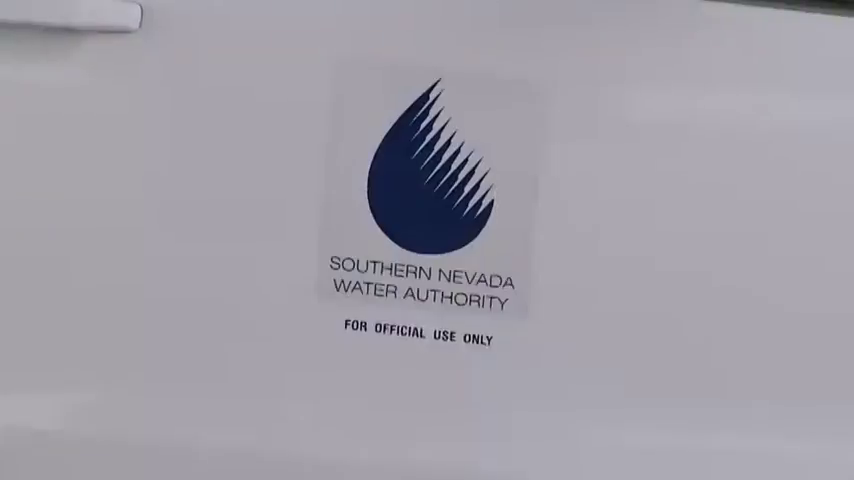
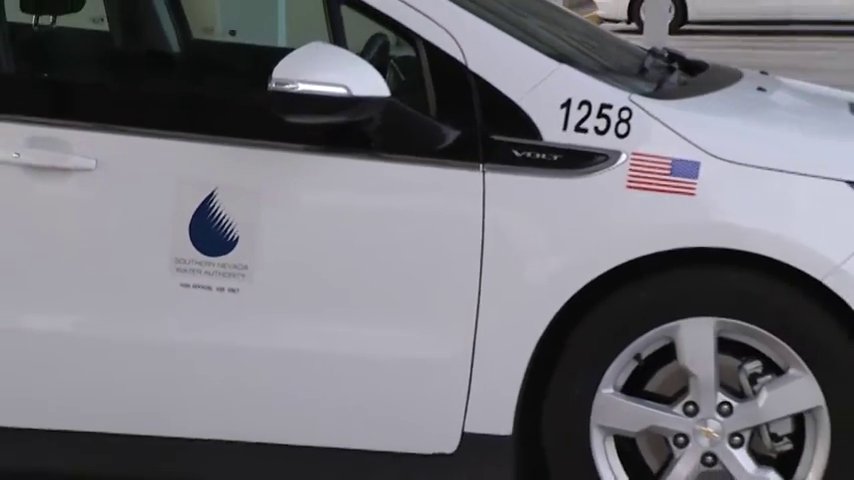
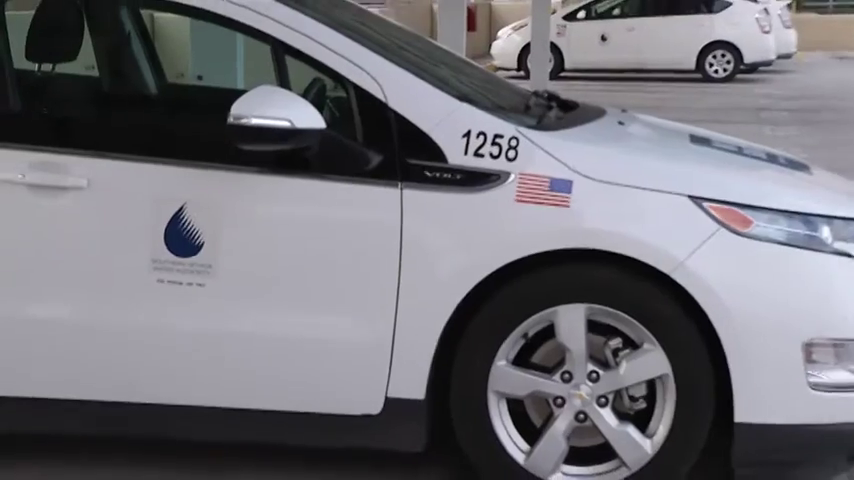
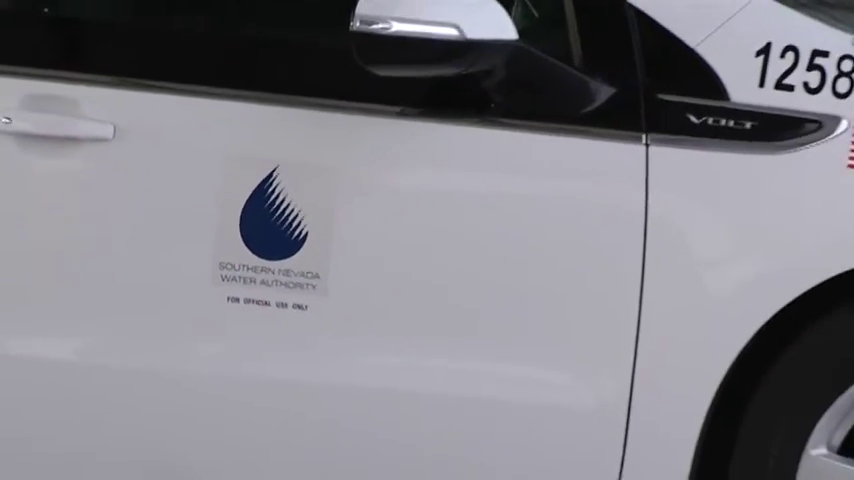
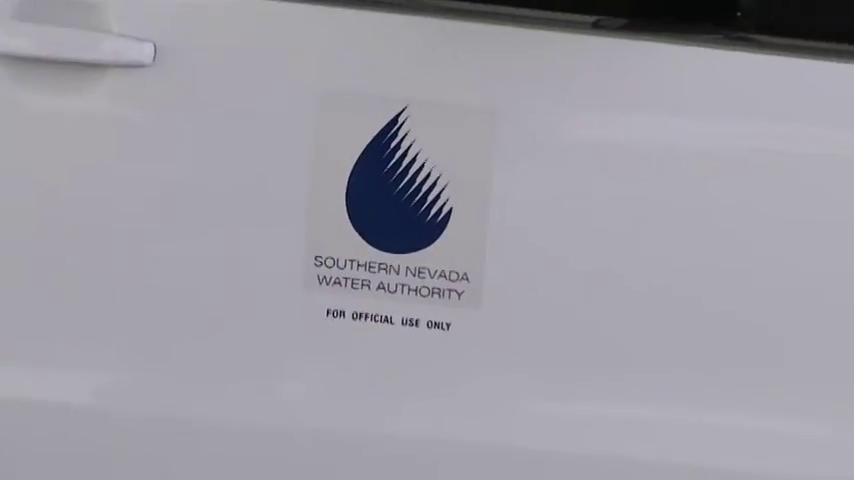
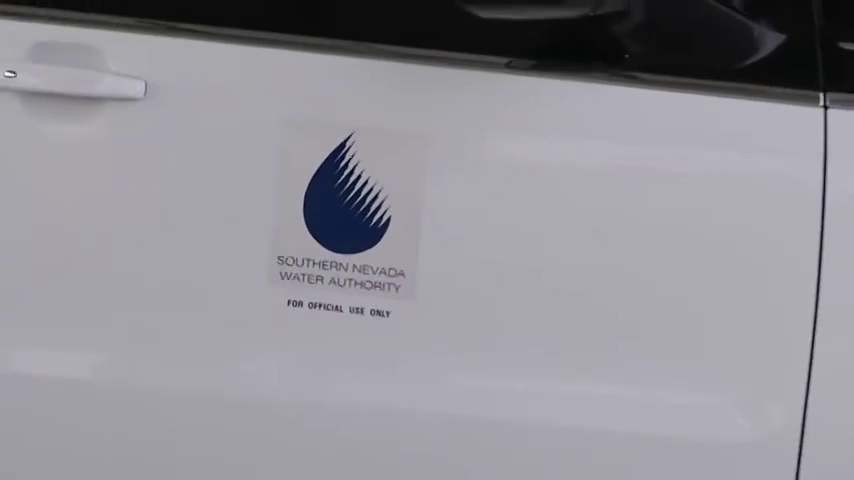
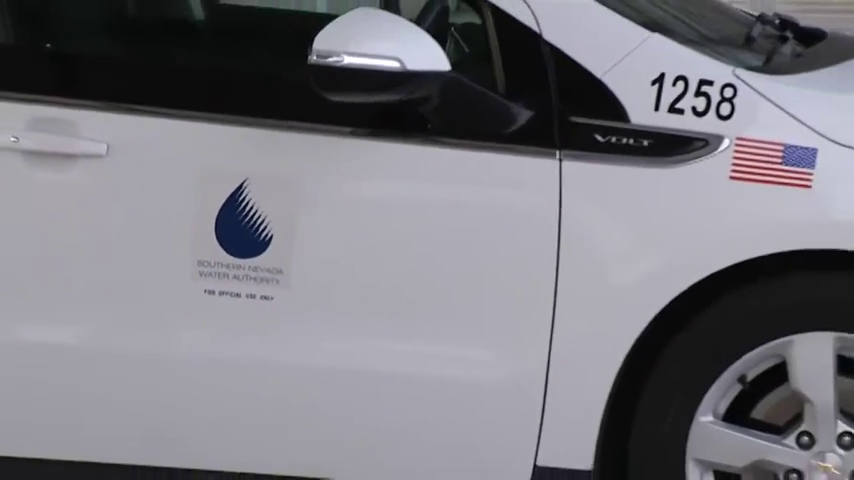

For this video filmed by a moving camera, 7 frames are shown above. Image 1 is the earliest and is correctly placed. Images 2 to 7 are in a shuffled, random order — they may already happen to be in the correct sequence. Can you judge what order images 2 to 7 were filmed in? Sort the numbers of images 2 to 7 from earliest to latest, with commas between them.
5, 6, 4, 7, 2, 3
